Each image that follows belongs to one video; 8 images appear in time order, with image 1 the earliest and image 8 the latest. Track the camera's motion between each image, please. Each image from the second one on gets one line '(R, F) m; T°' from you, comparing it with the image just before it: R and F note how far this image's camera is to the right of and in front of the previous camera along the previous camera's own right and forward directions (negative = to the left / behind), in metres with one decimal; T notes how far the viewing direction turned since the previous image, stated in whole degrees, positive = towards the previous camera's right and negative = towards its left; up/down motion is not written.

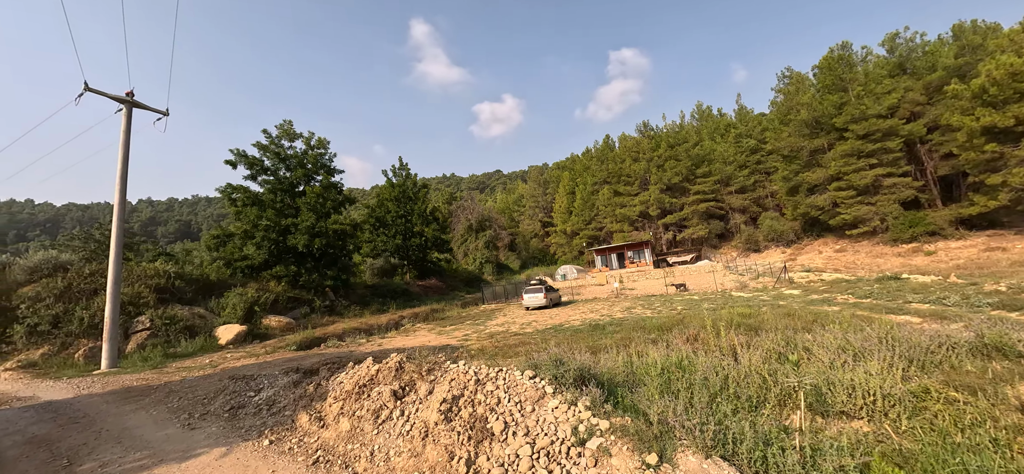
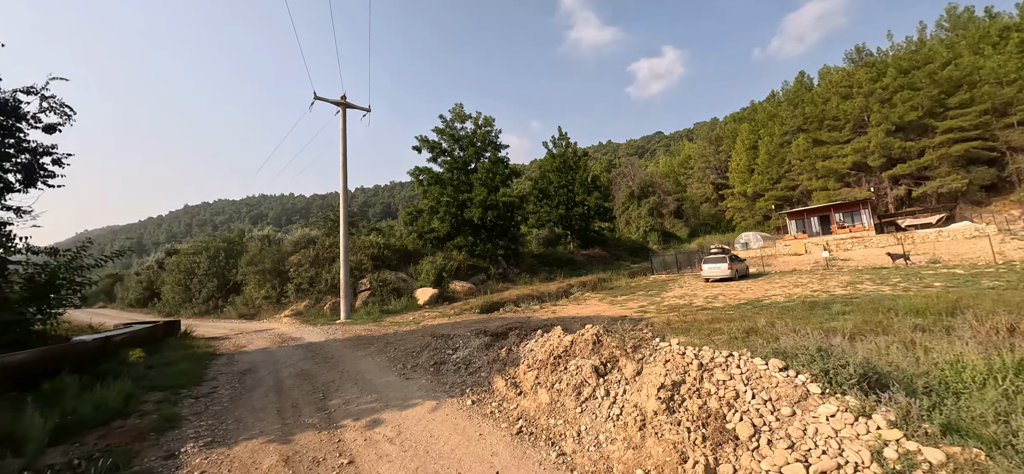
(-0.7, +0.6) m; -22°
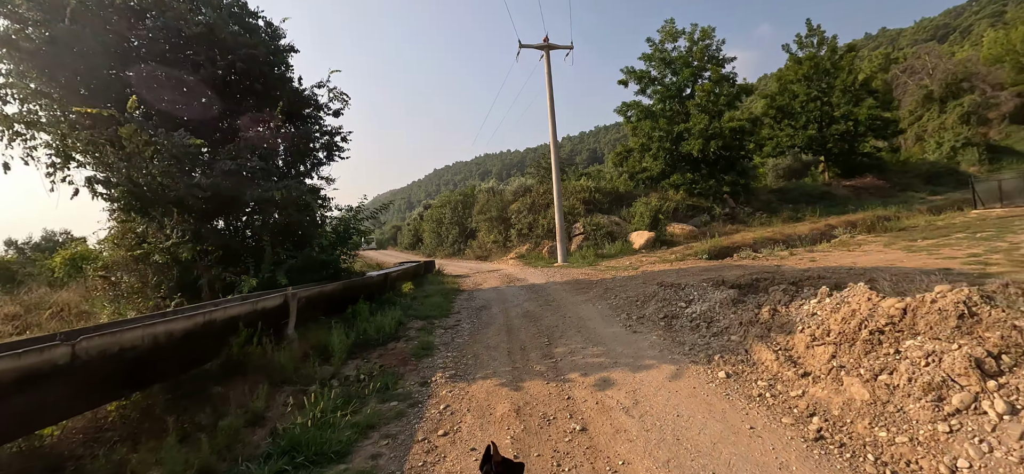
(-0.5, +0.7) m; -30°
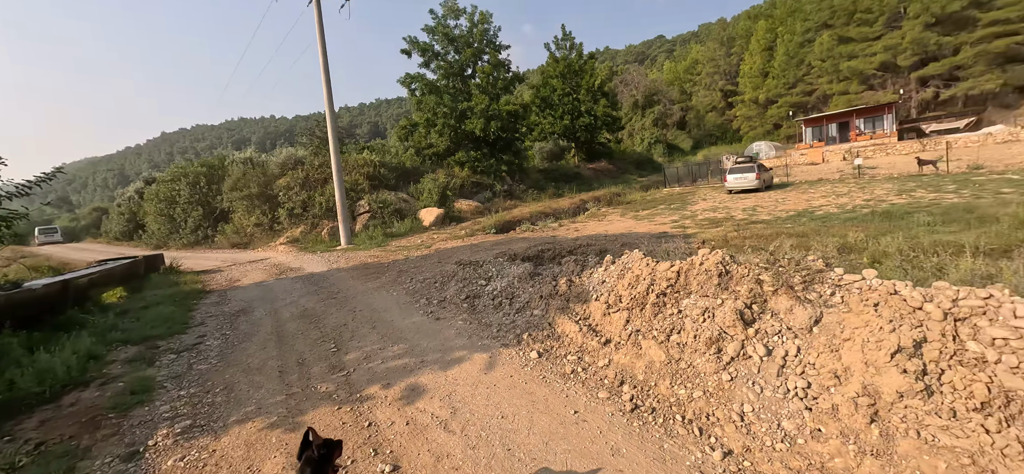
(+0.1, +0.9) m; +30°
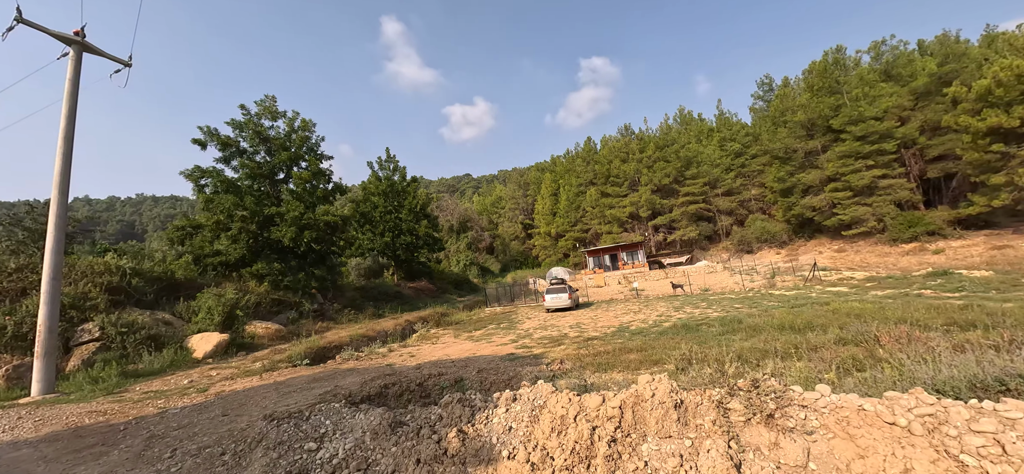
(-0.5, +1.1) m; +27°
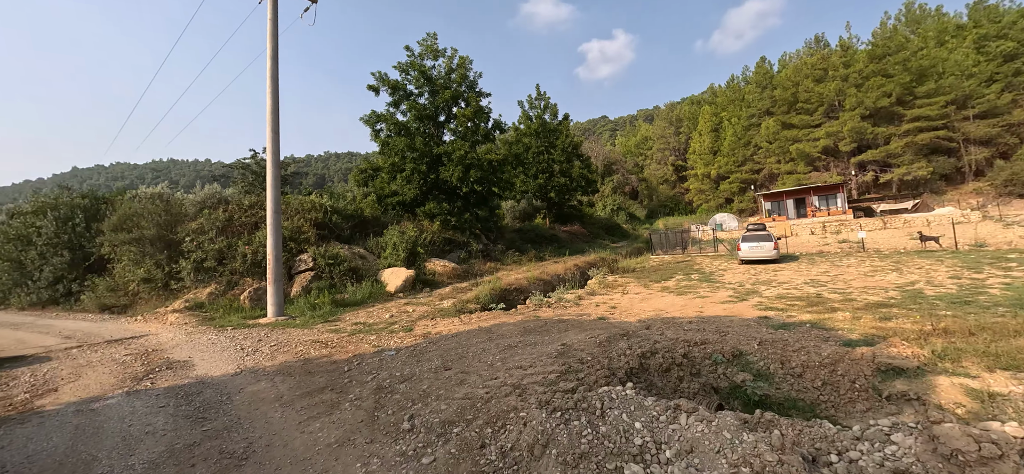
(-2.3, +1.9) m; -19°
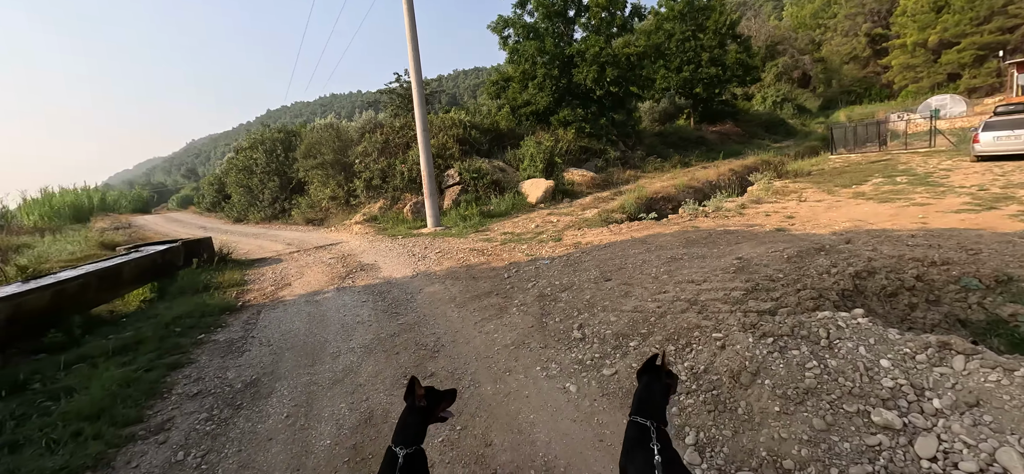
(-0.5, +0.3) m; -18°
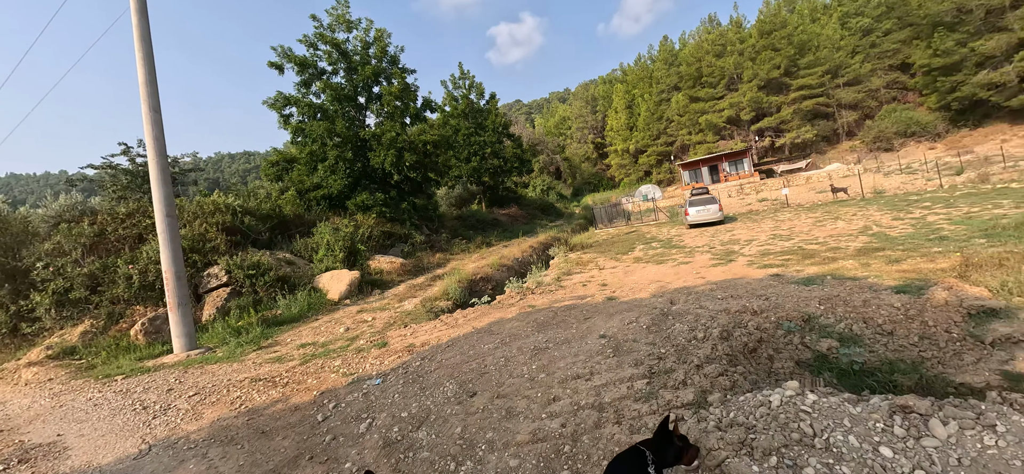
(-0.2, +1.3) m; +29°
